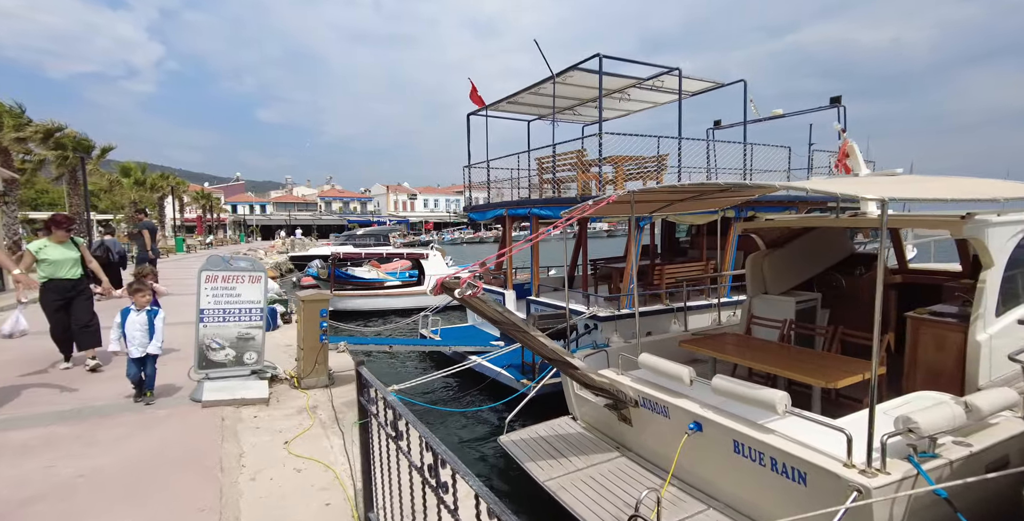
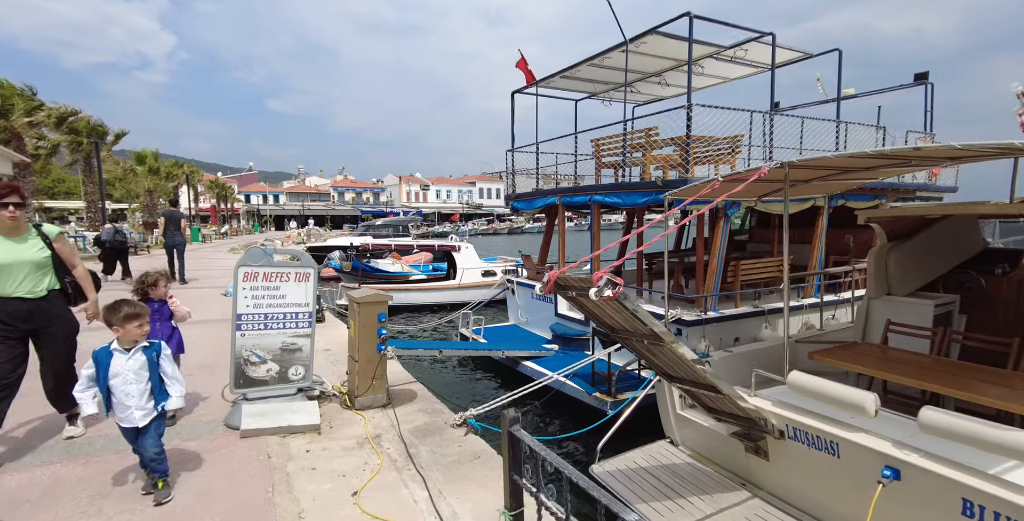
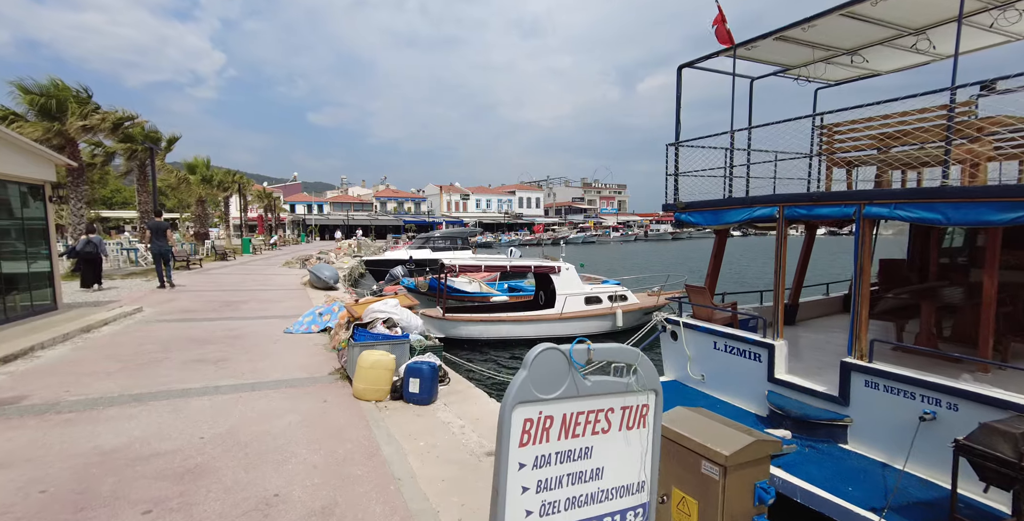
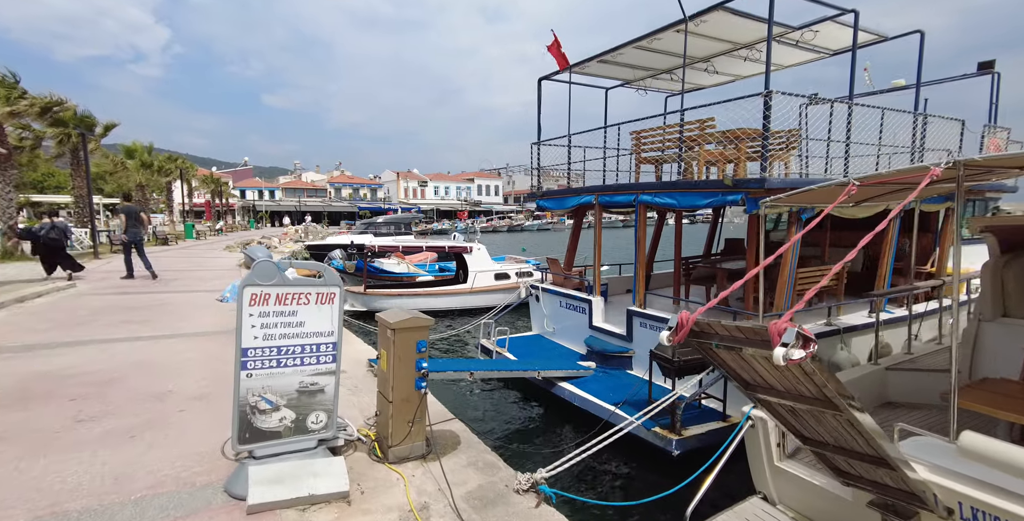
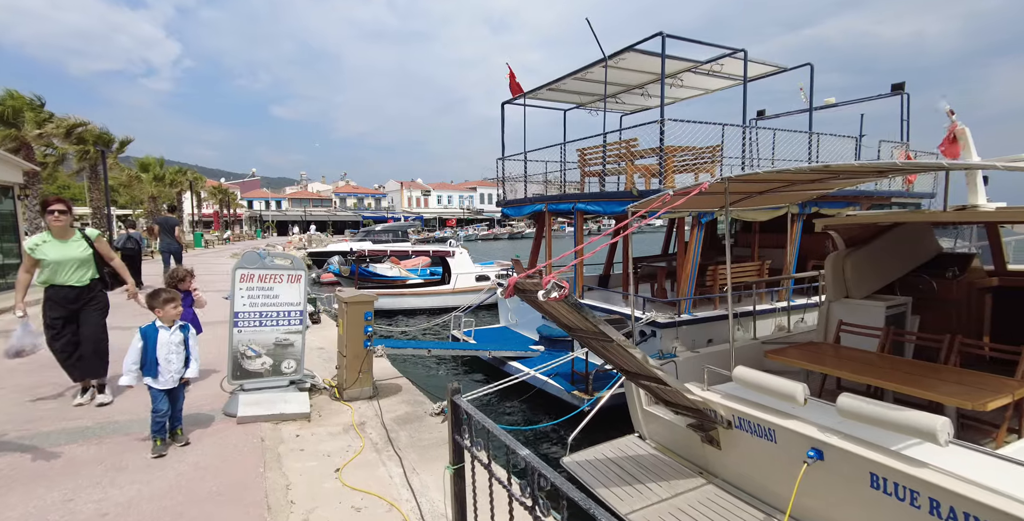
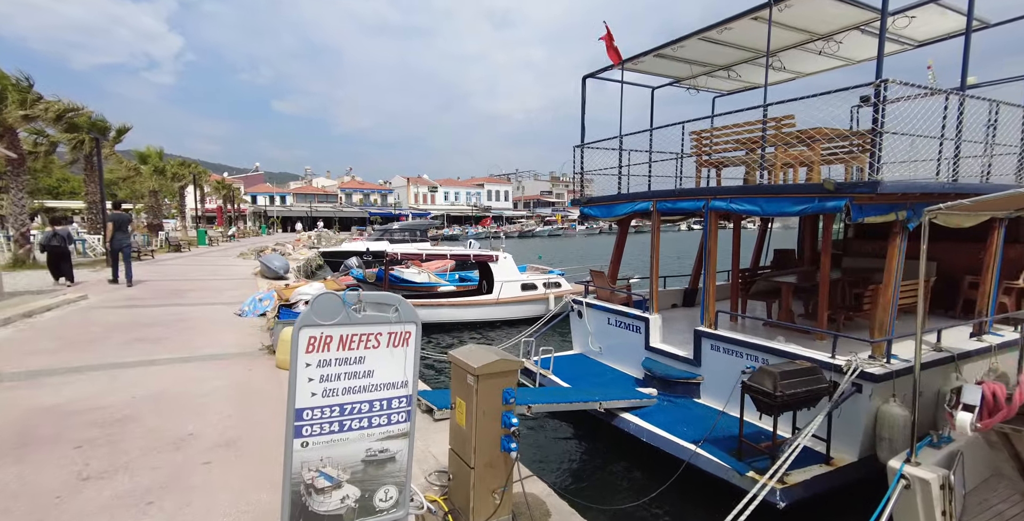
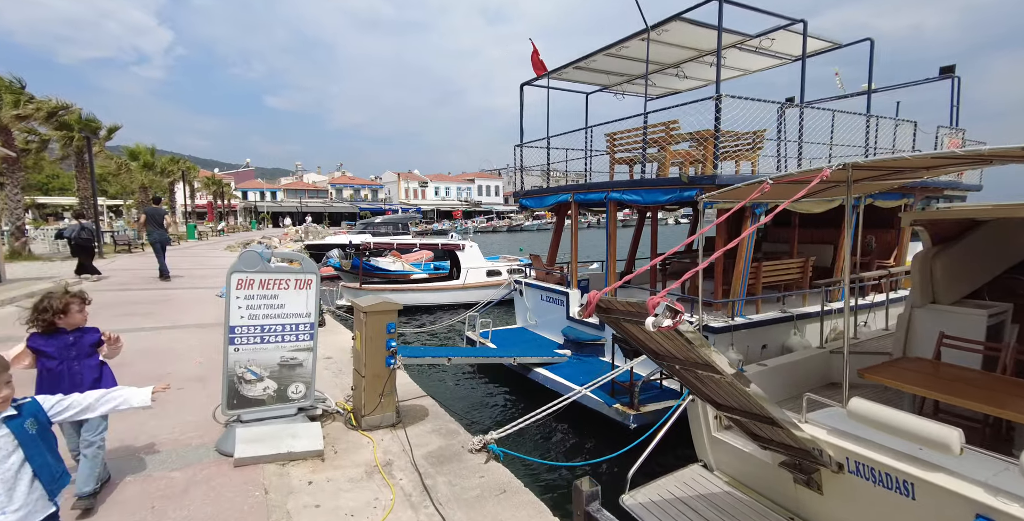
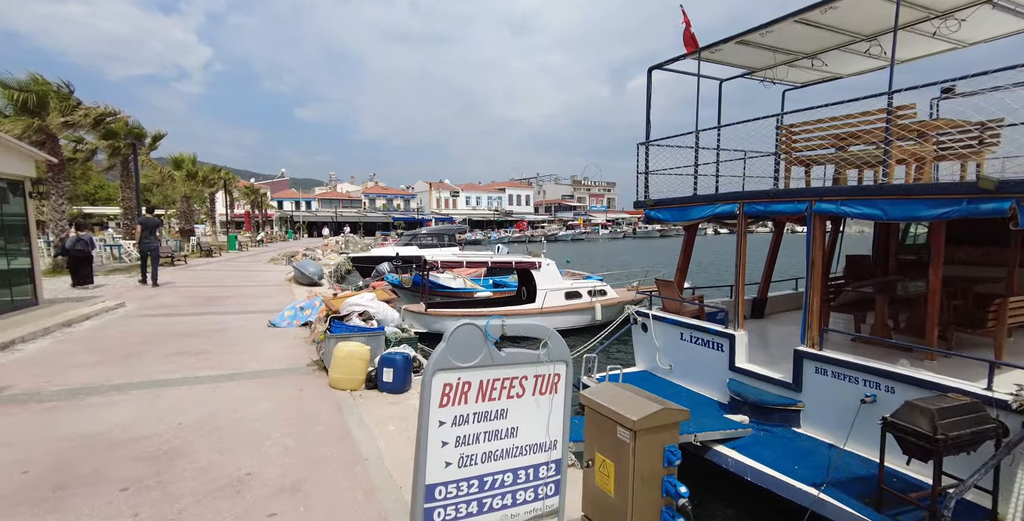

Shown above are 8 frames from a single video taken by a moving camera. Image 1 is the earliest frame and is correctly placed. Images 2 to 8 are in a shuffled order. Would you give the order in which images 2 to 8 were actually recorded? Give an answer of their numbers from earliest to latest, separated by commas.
5, 2, 7, 4, 6, 8, 3
